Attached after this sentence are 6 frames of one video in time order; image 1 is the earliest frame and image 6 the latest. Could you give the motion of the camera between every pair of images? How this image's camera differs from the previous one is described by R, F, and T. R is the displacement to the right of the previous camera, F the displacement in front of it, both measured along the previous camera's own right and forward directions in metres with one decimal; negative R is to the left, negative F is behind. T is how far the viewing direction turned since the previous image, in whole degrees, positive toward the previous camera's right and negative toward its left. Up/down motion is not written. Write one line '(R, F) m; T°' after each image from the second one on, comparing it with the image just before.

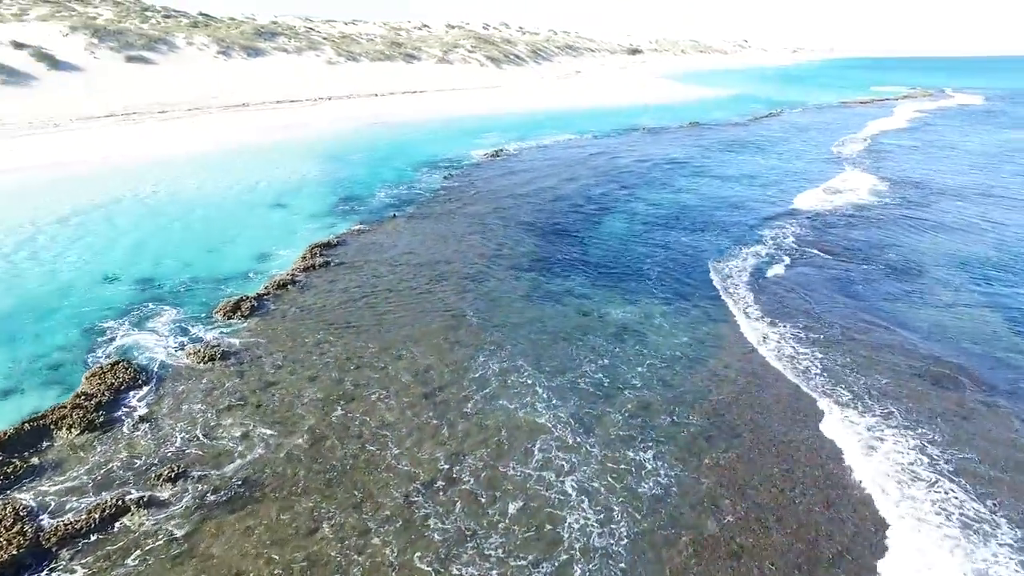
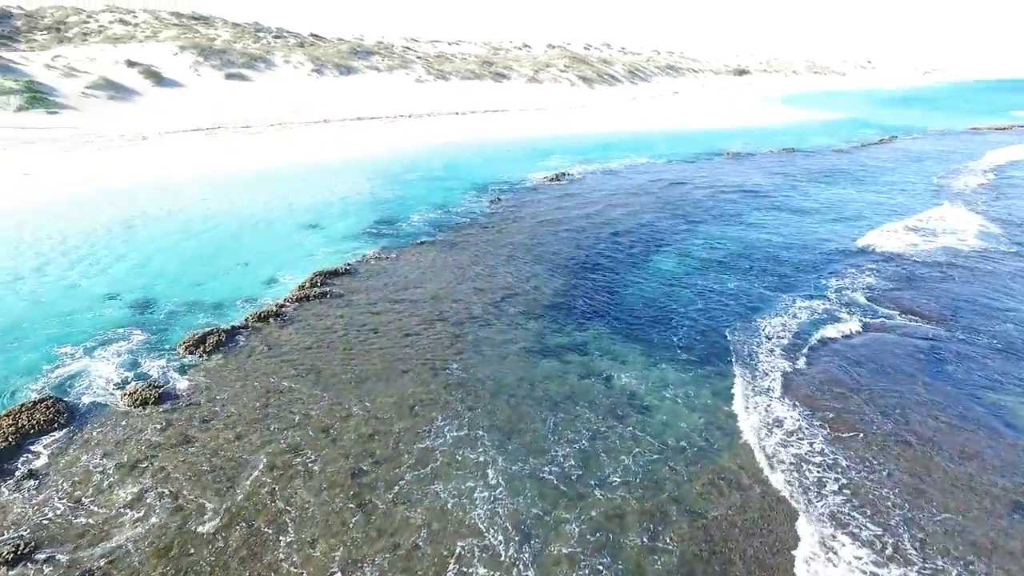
(+1.9, +2.1) m; -9°
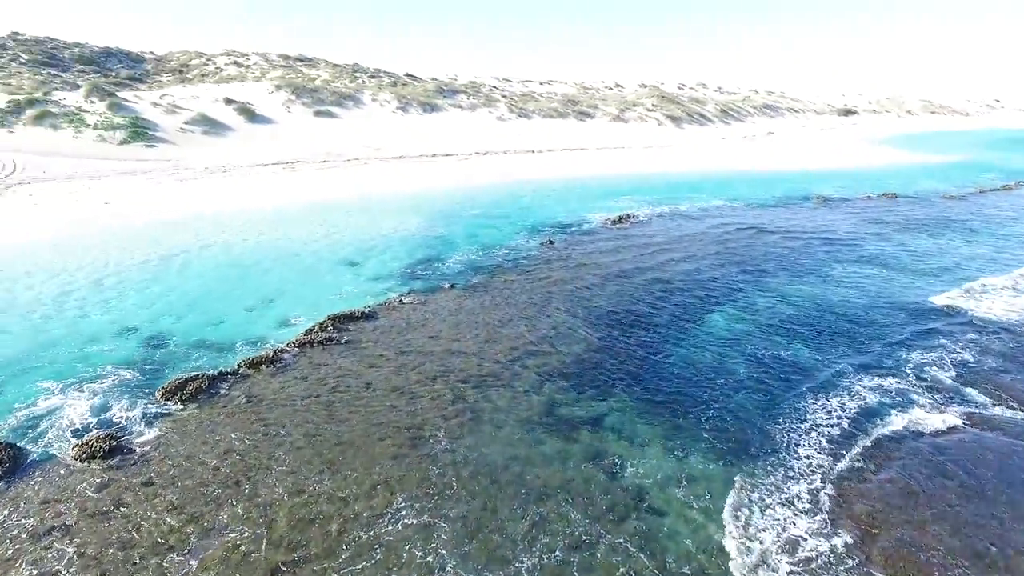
(+1.4, +1.6) m; -8°
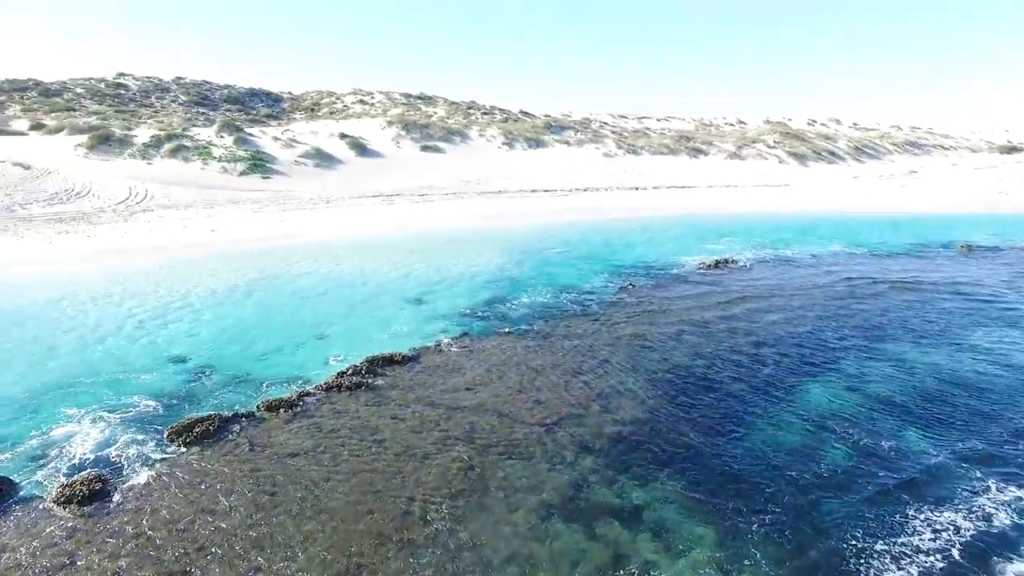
(+1.3, +1.6) m; -10°
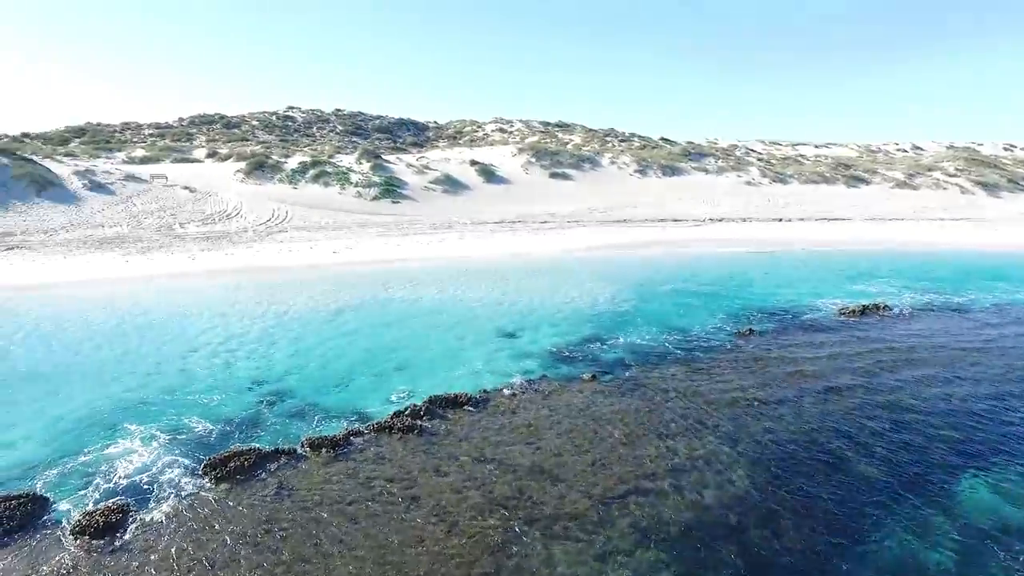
(+1.2, +1.6) m; -13°
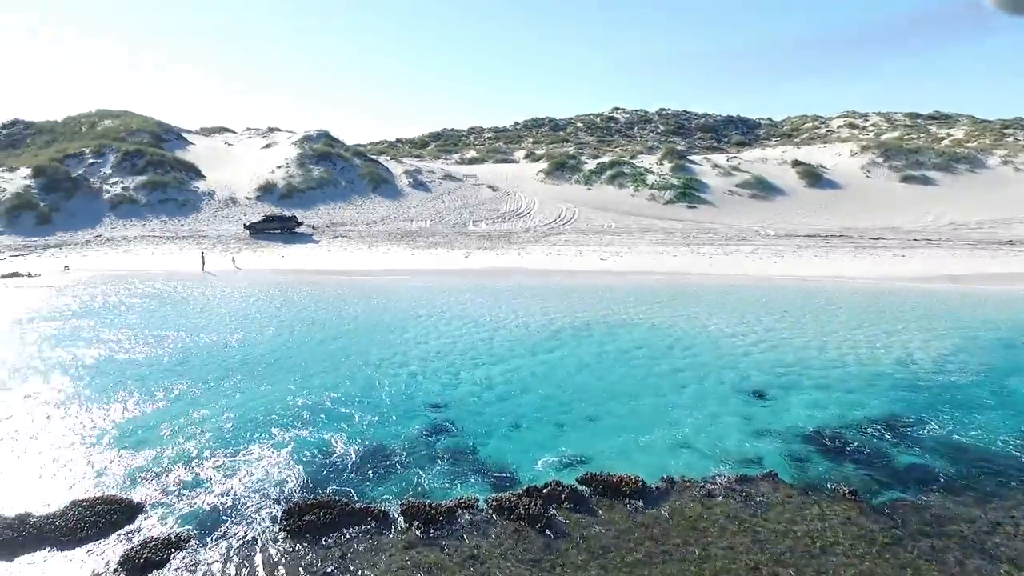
(+1.8, +4.0) m; -29°
